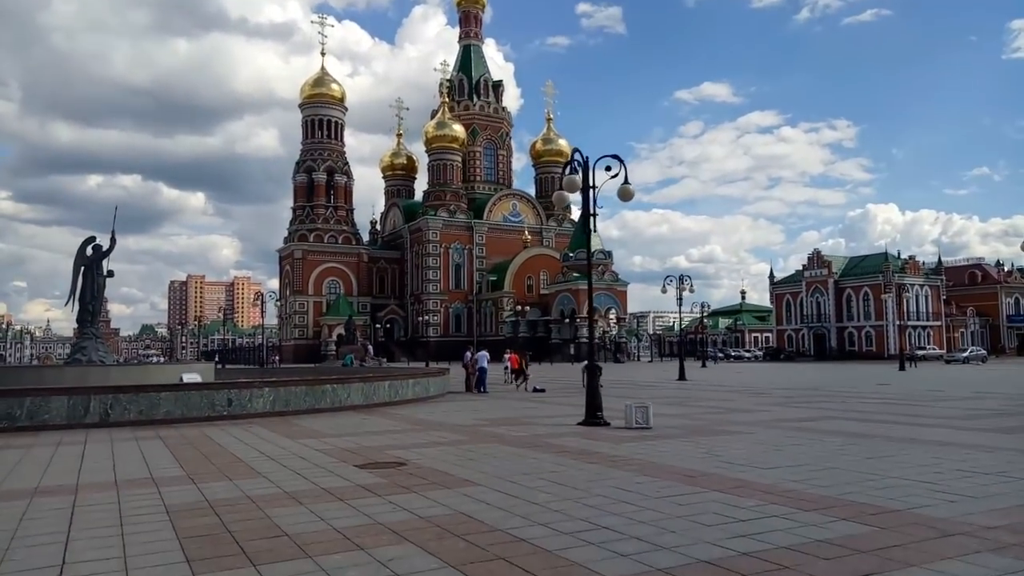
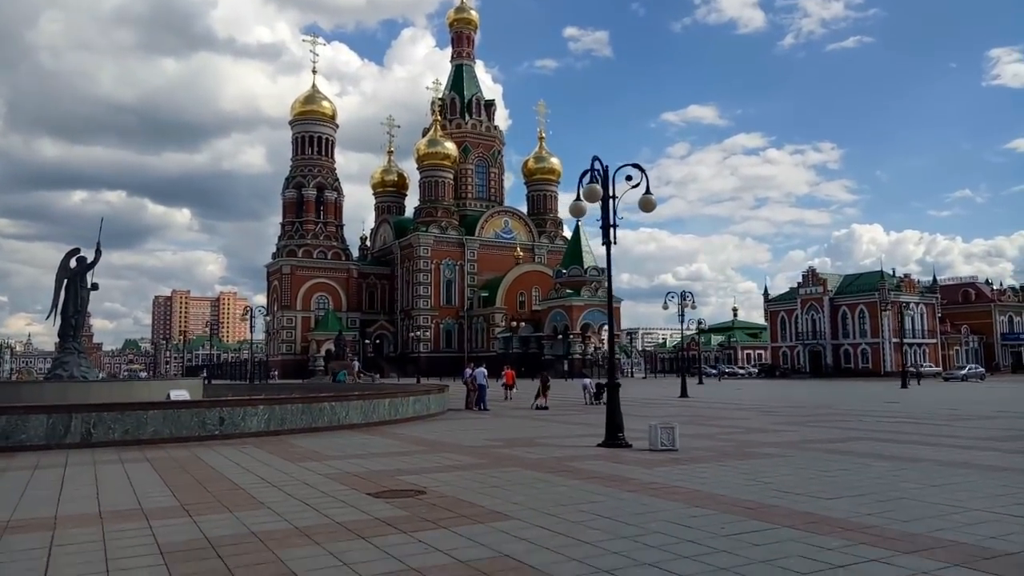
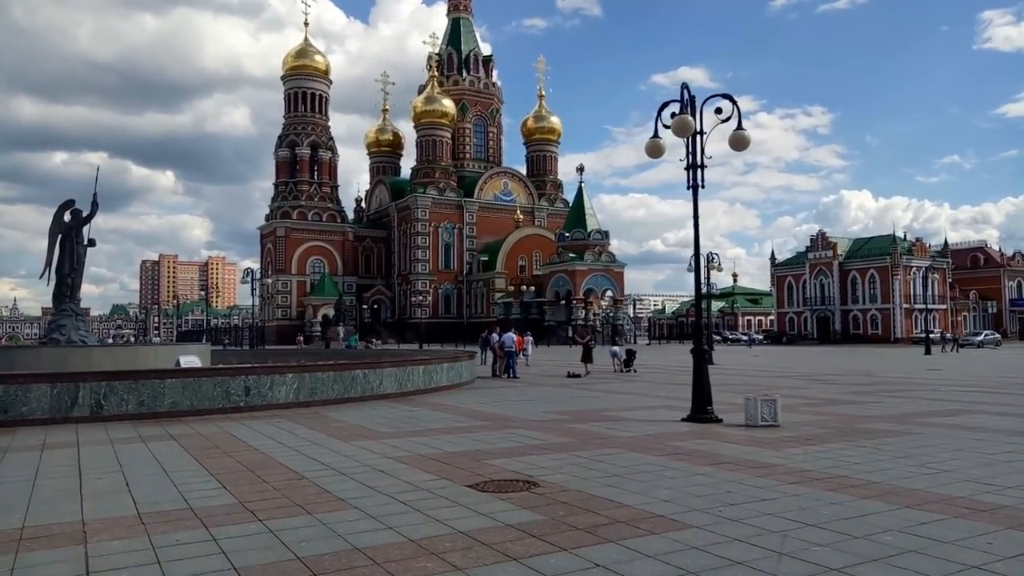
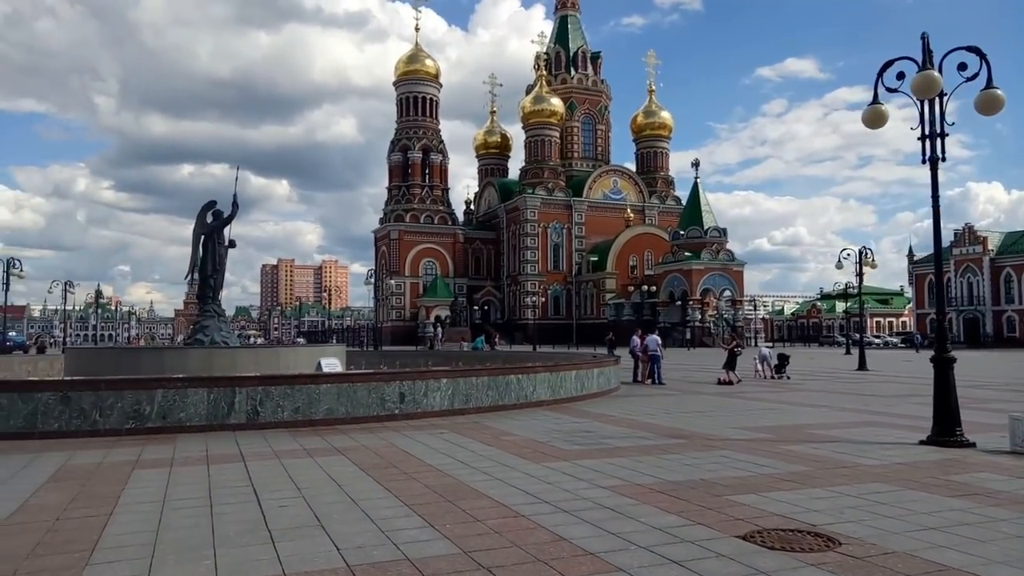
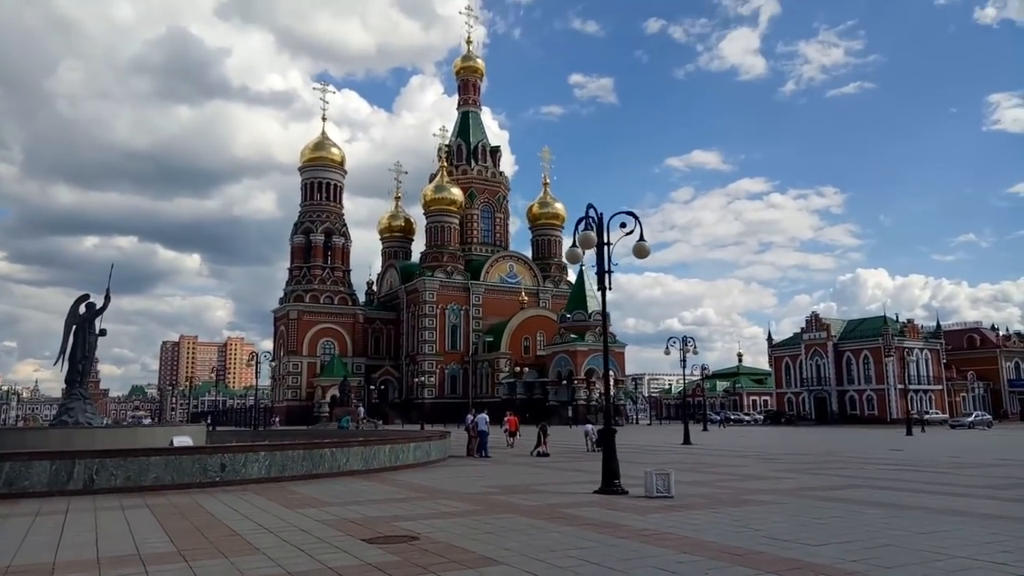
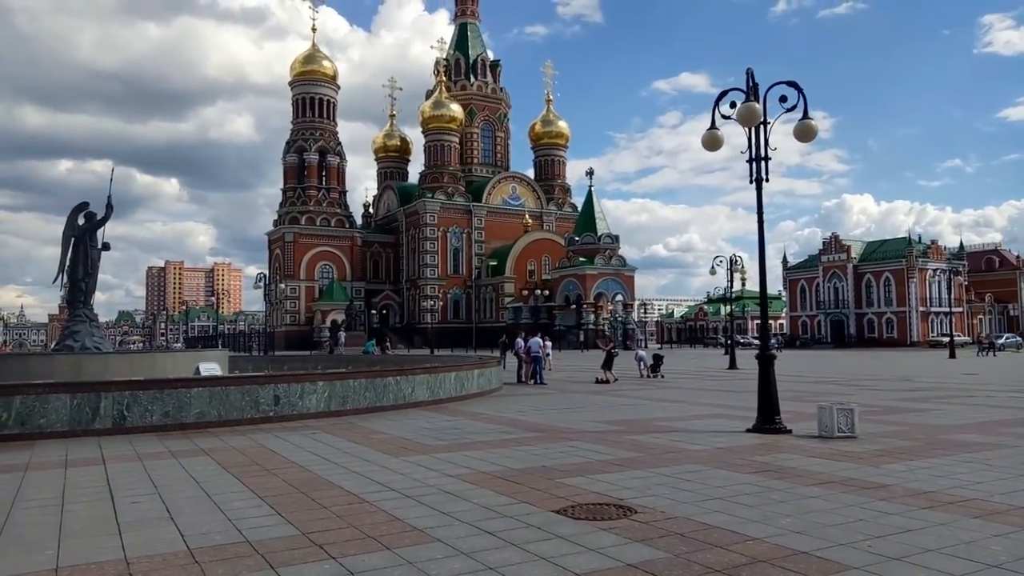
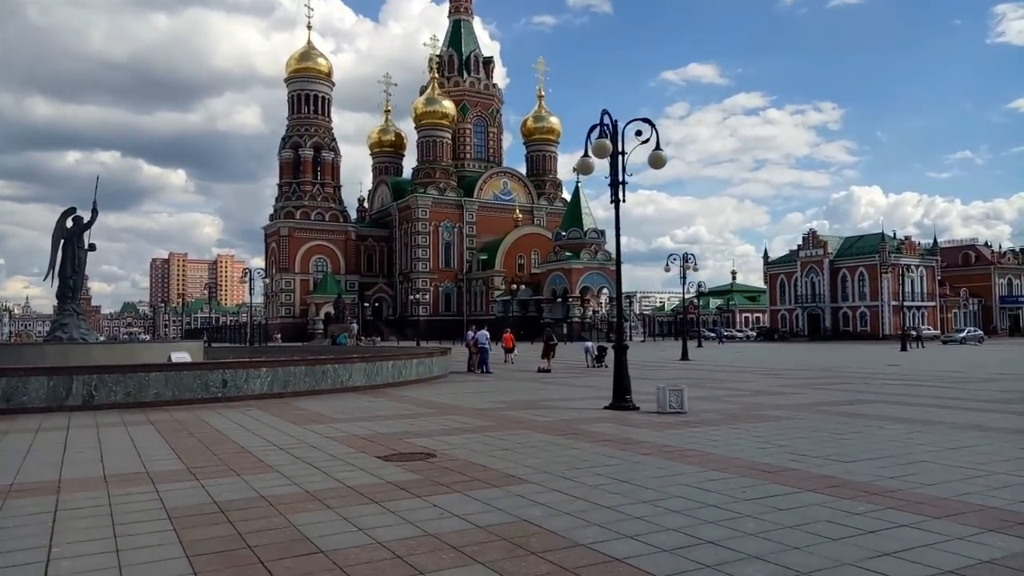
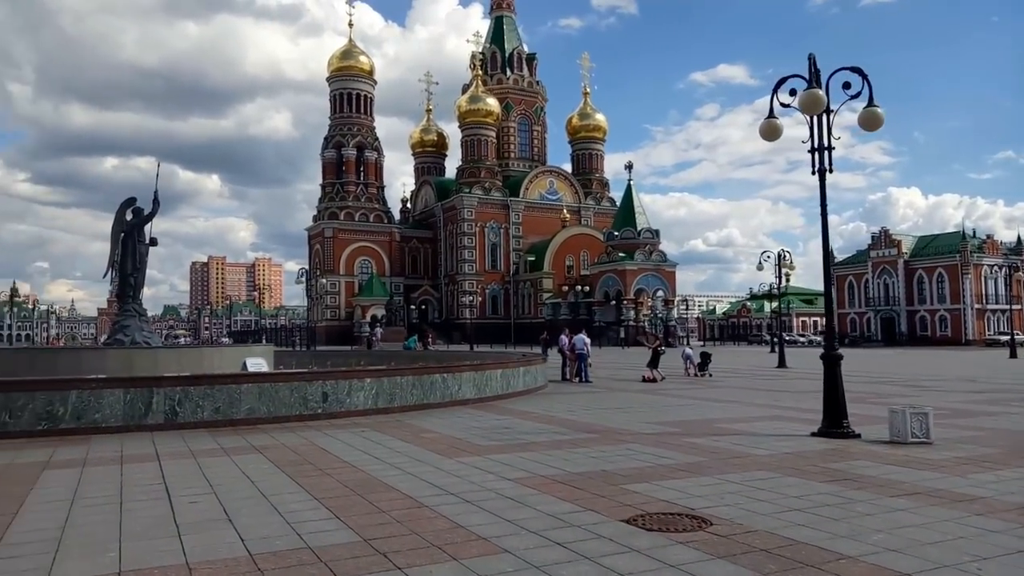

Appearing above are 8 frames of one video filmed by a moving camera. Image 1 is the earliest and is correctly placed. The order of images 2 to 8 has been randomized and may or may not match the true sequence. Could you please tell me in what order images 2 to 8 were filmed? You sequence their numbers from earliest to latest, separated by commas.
5, 2, 7, 3, 6, 8, 4
